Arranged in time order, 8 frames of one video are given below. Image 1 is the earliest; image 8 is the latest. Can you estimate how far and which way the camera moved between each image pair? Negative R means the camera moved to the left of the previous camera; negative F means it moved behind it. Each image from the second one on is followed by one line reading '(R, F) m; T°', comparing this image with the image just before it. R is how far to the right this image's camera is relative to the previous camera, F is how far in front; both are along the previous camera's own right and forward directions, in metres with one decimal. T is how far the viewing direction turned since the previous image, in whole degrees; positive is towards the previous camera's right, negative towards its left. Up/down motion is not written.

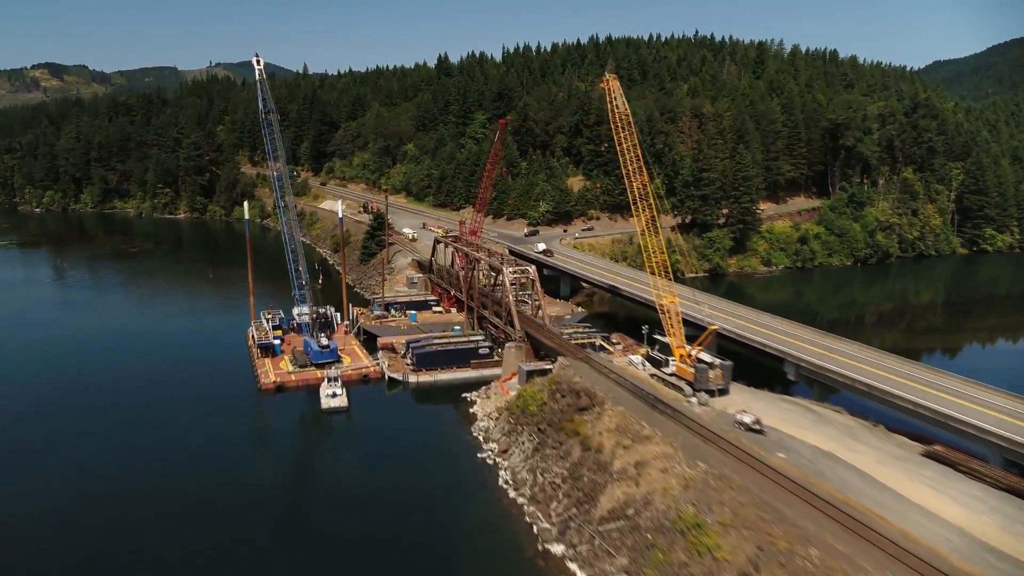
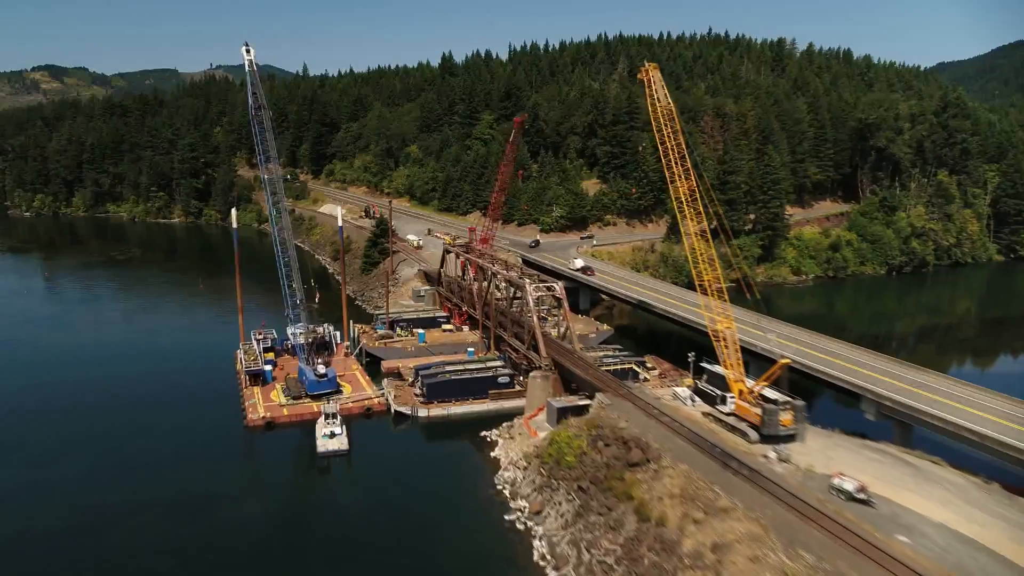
(-1.3, +6.0) m; 0°
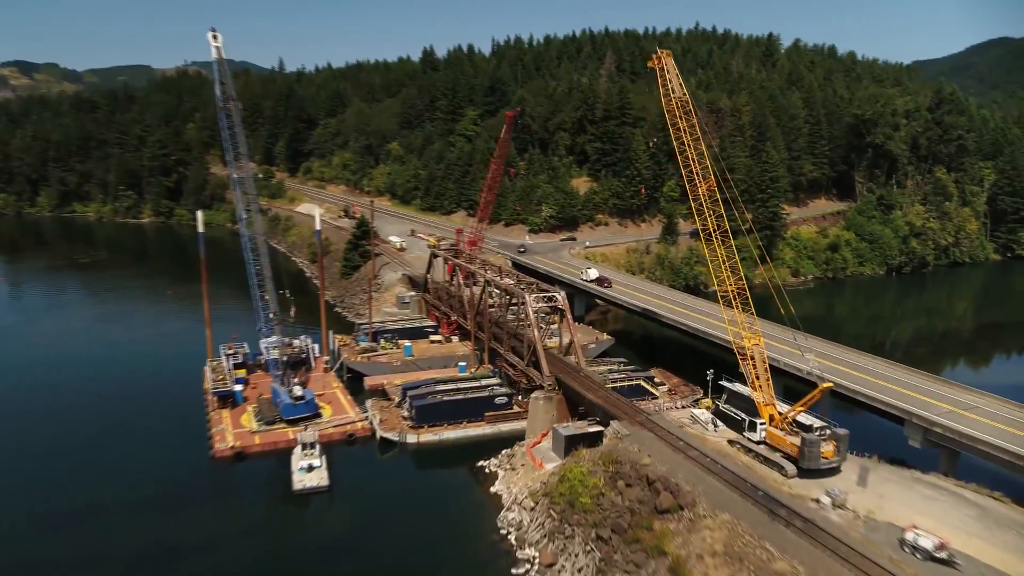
(-0.9, +4.1) m; +2°
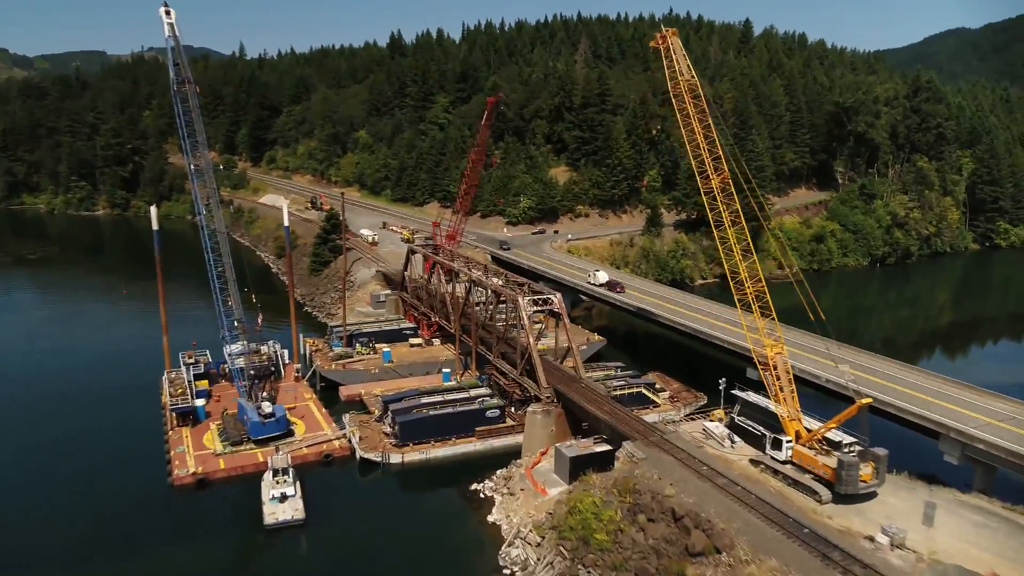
(-1.1, +3.4) m; +3°
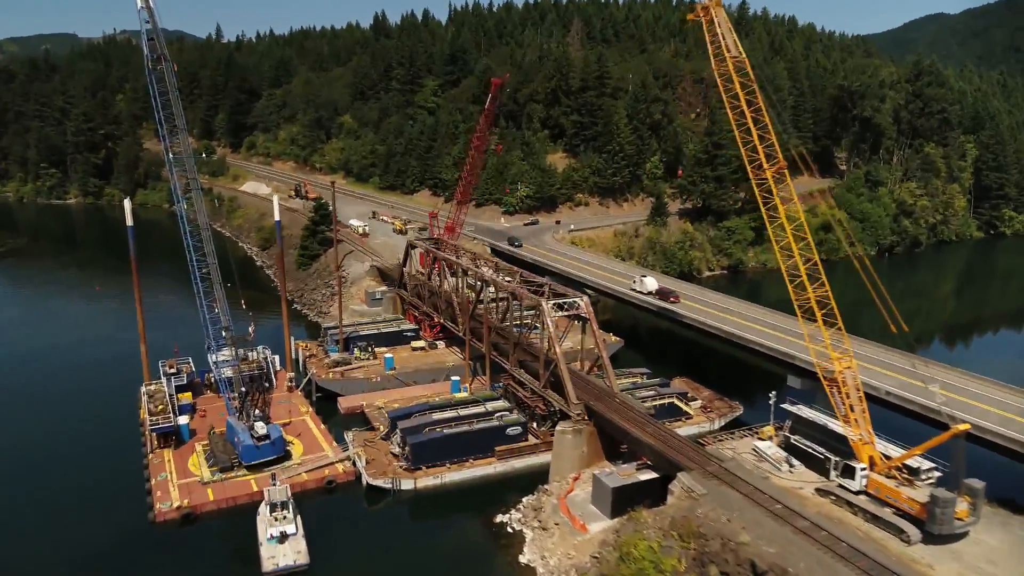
(-1.7, +3.7) m; +1°
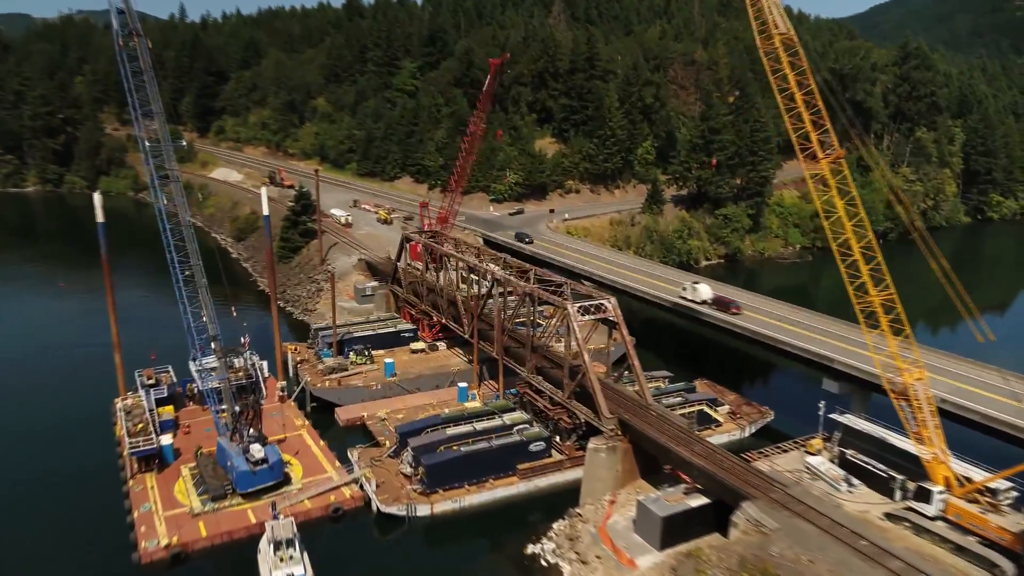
(-2.0, +3.0) m; +2°
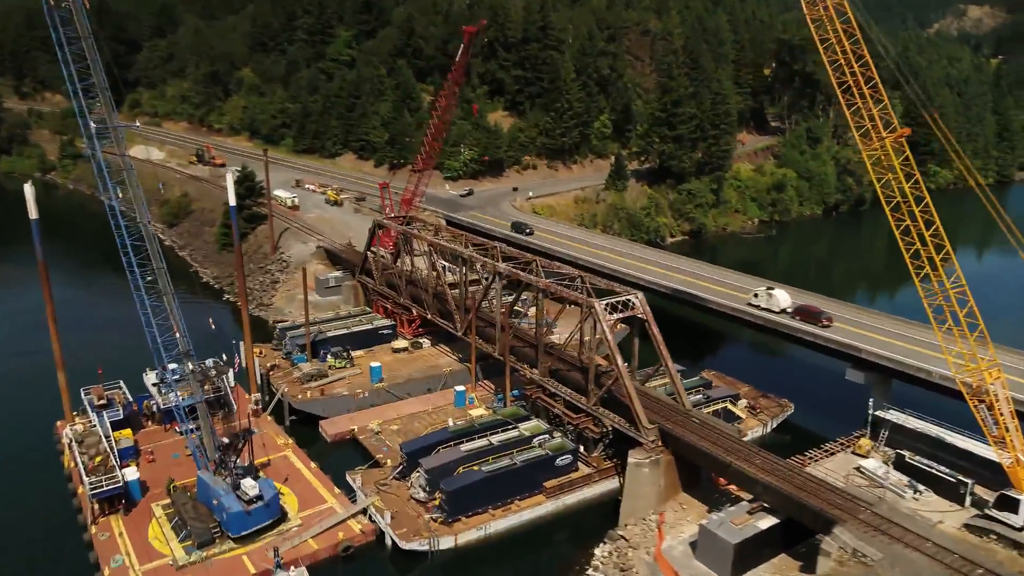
(-3.2, +3.4) m; +6°
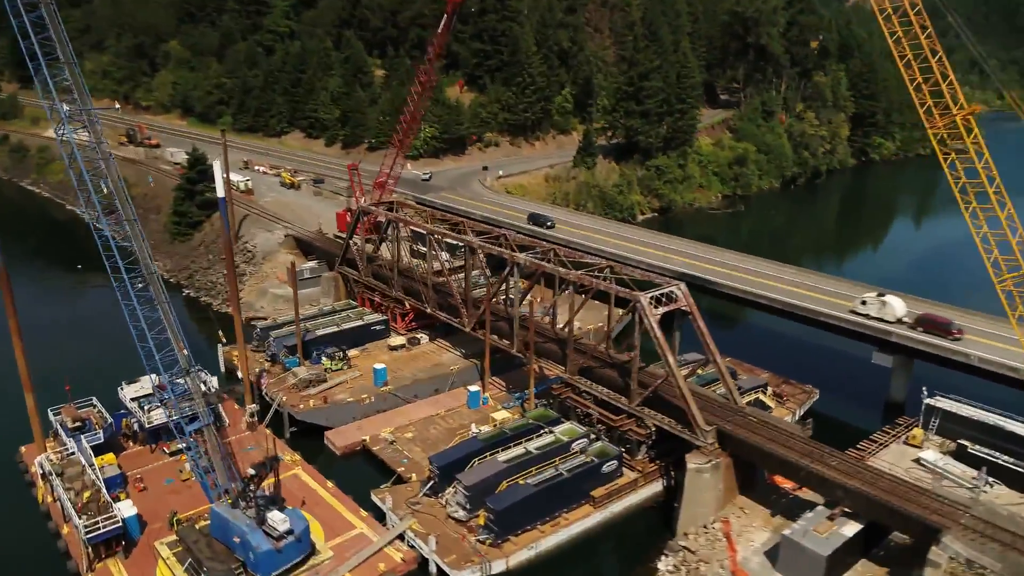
(-3.3, +2.4) m; +5°
